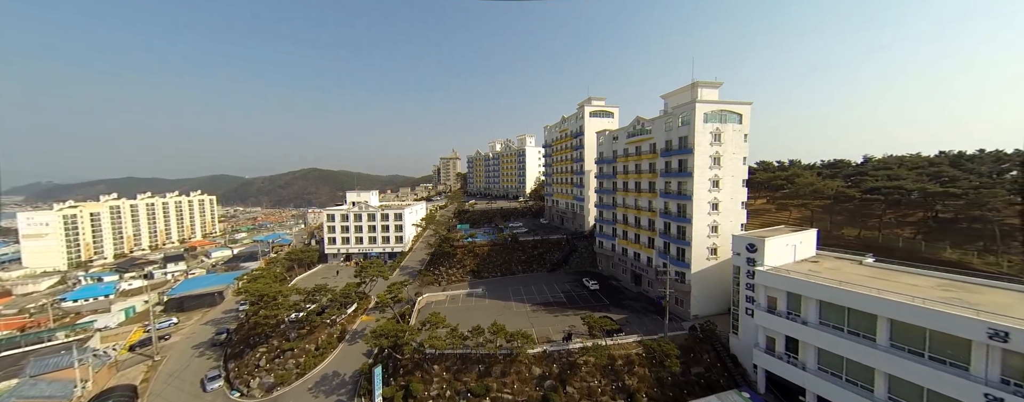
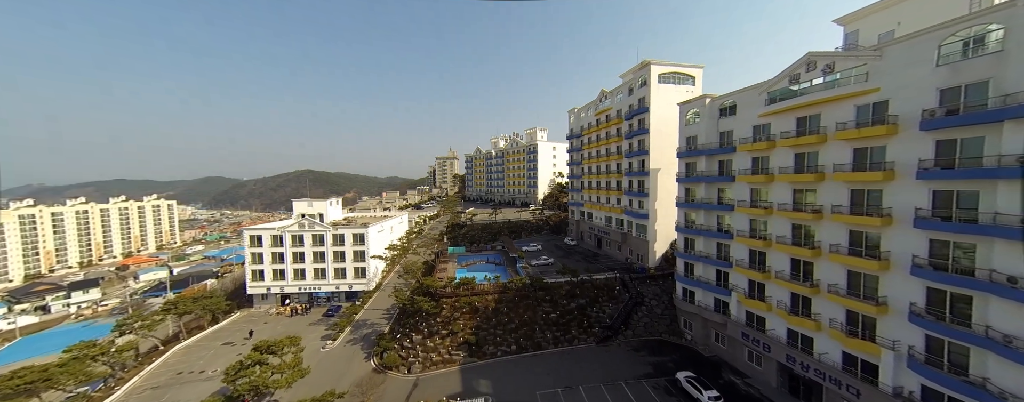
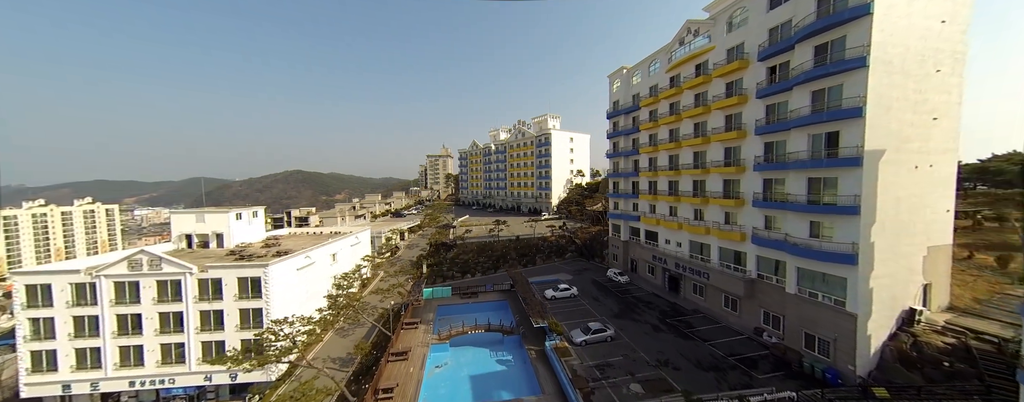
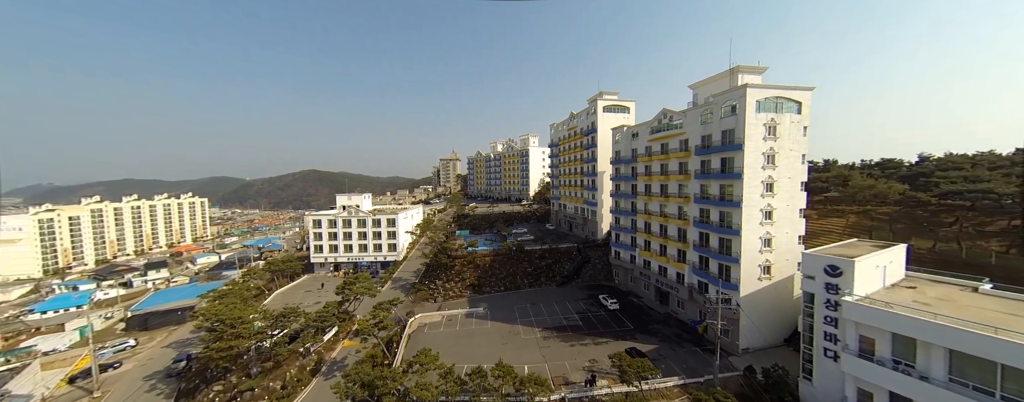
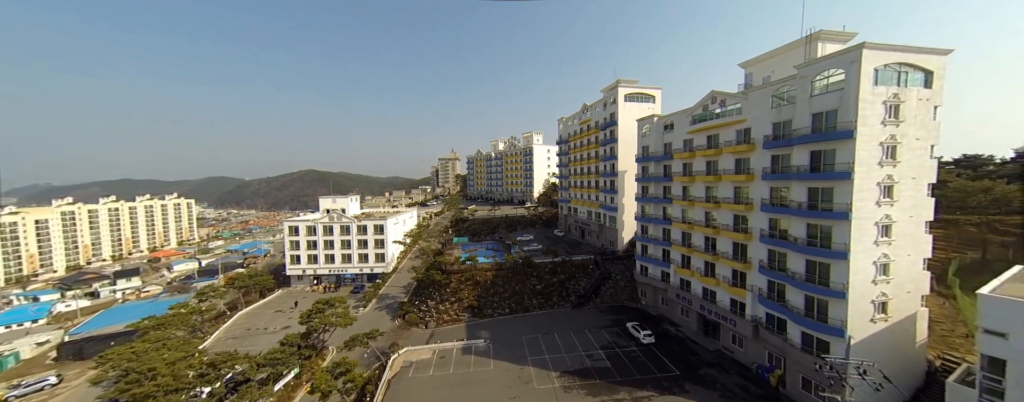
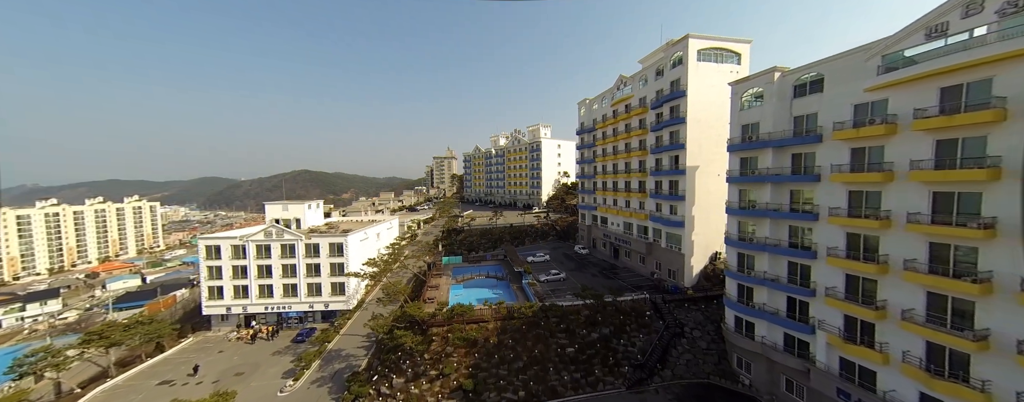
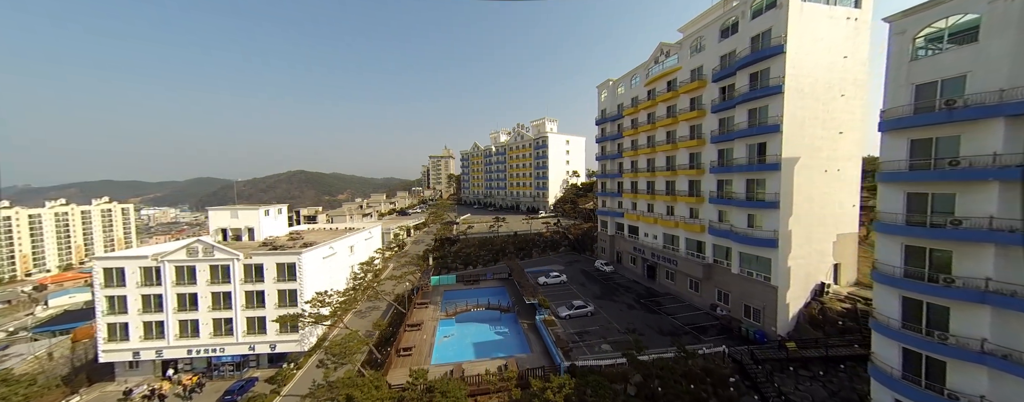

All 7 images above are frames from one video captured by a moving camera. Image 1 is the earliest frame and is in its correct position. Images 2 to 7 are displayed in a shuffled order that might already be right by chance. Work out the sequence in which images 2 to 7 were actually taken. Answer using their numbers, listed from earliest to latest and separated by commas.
4, 5, 2, 6, 7, 3
